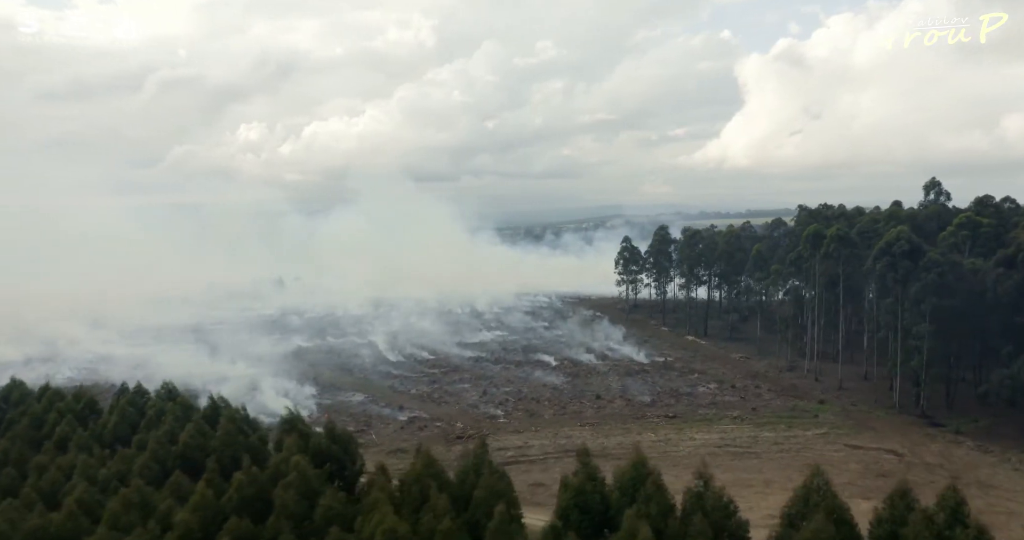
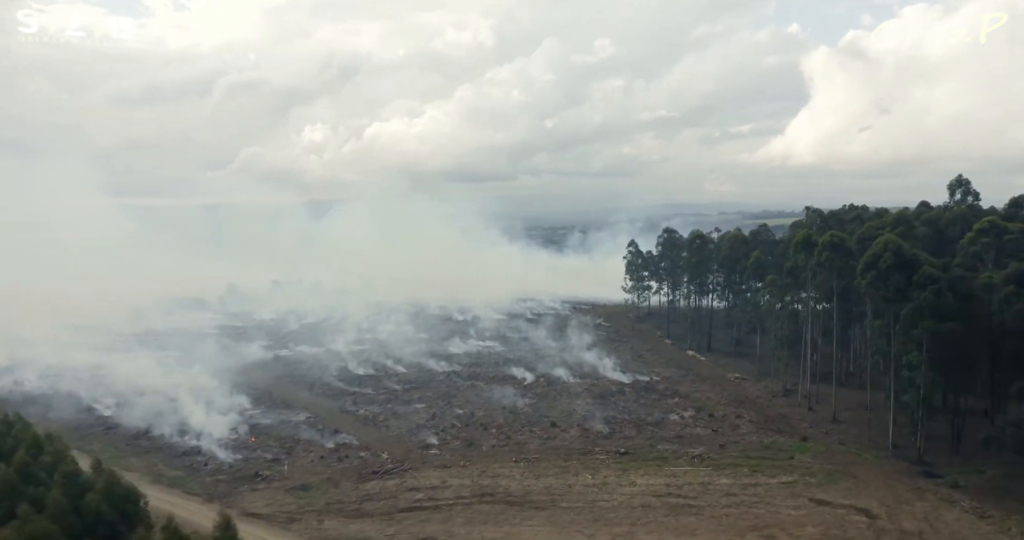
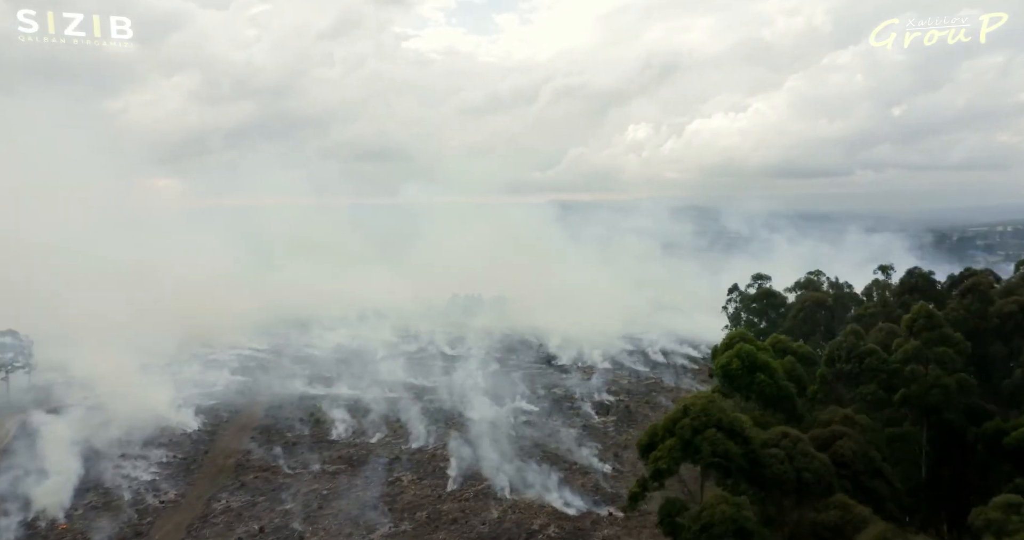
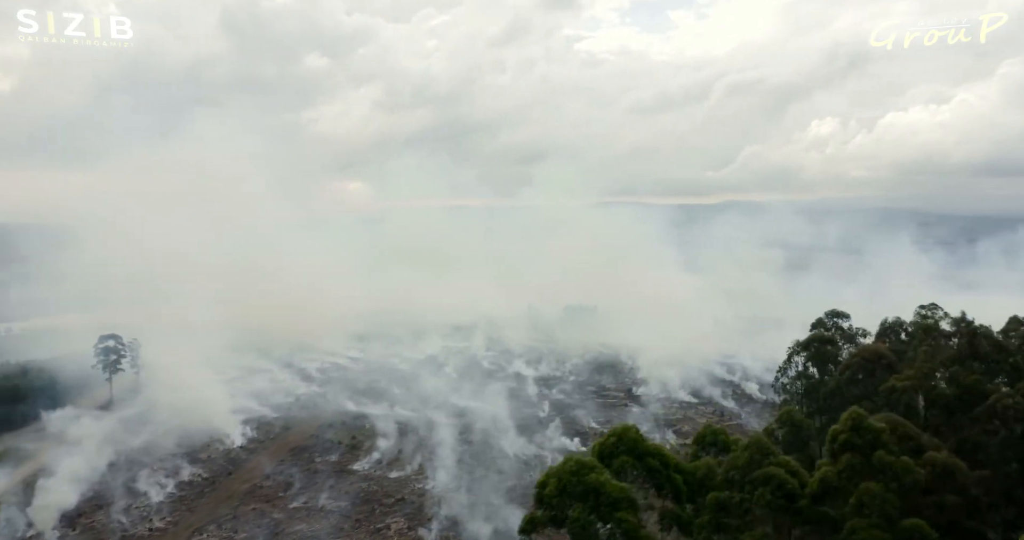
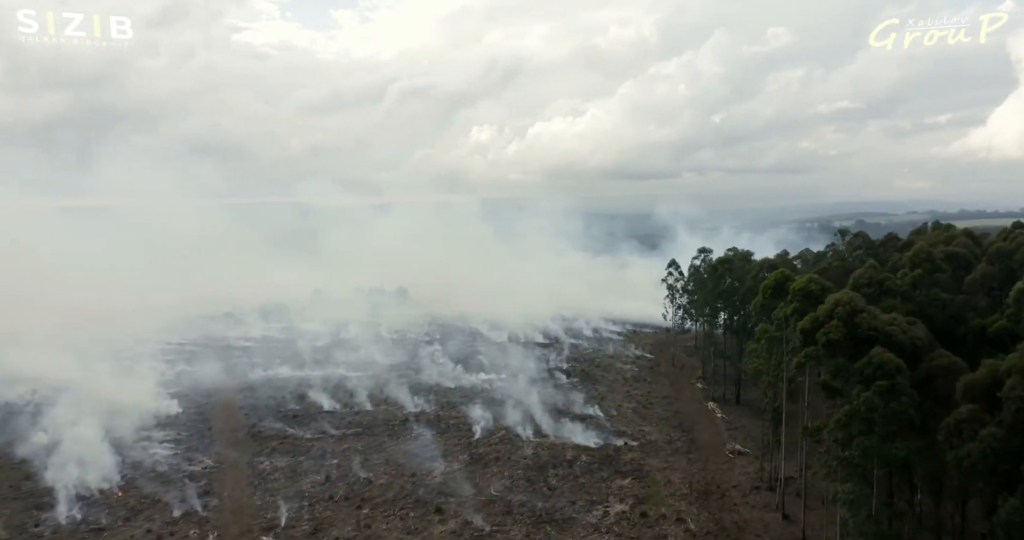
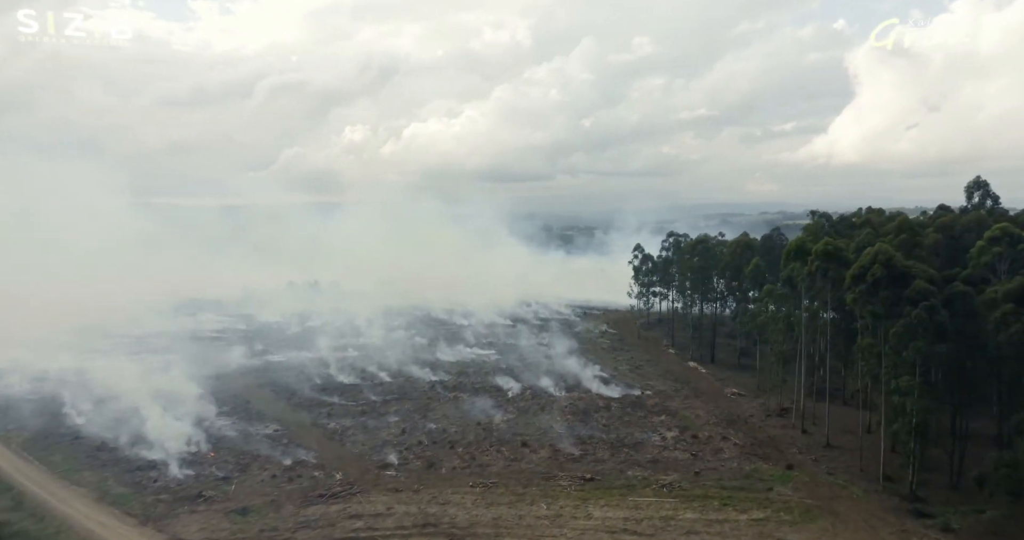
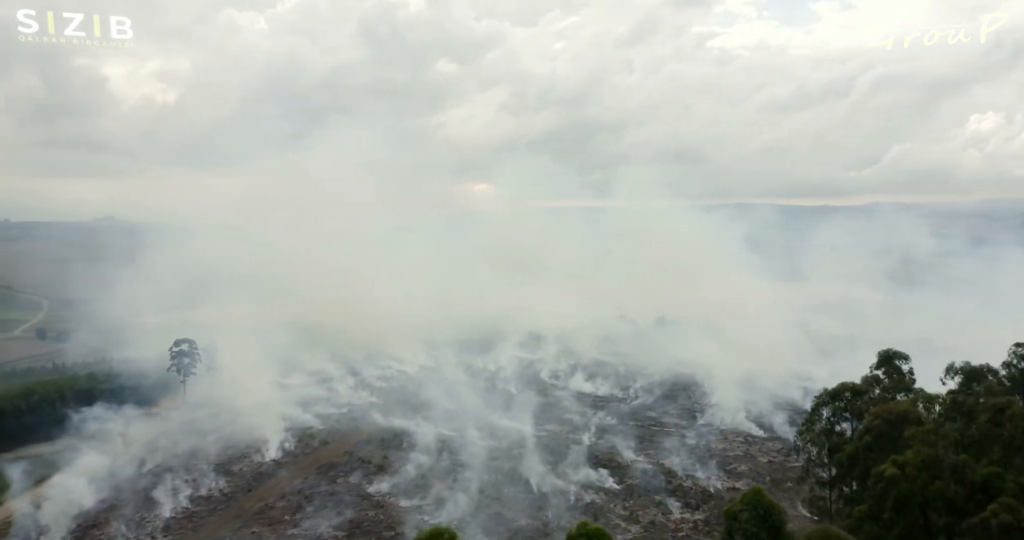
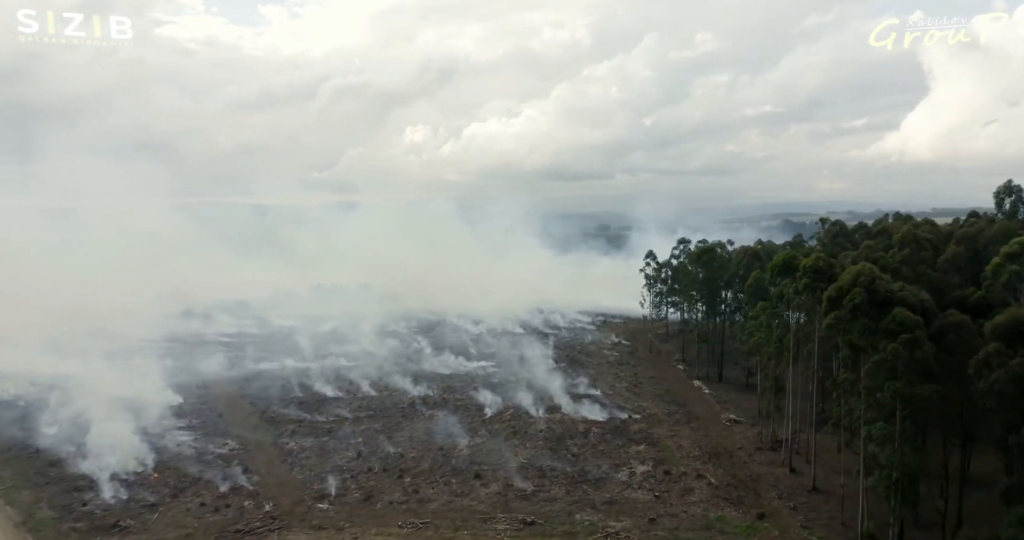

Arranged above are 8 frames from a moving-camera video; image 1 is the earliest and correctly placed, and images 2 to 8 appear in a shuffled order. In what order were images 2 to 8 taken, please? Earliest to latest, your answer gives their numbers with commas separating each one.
2, 6, 8, 5, 3, 4, 7
